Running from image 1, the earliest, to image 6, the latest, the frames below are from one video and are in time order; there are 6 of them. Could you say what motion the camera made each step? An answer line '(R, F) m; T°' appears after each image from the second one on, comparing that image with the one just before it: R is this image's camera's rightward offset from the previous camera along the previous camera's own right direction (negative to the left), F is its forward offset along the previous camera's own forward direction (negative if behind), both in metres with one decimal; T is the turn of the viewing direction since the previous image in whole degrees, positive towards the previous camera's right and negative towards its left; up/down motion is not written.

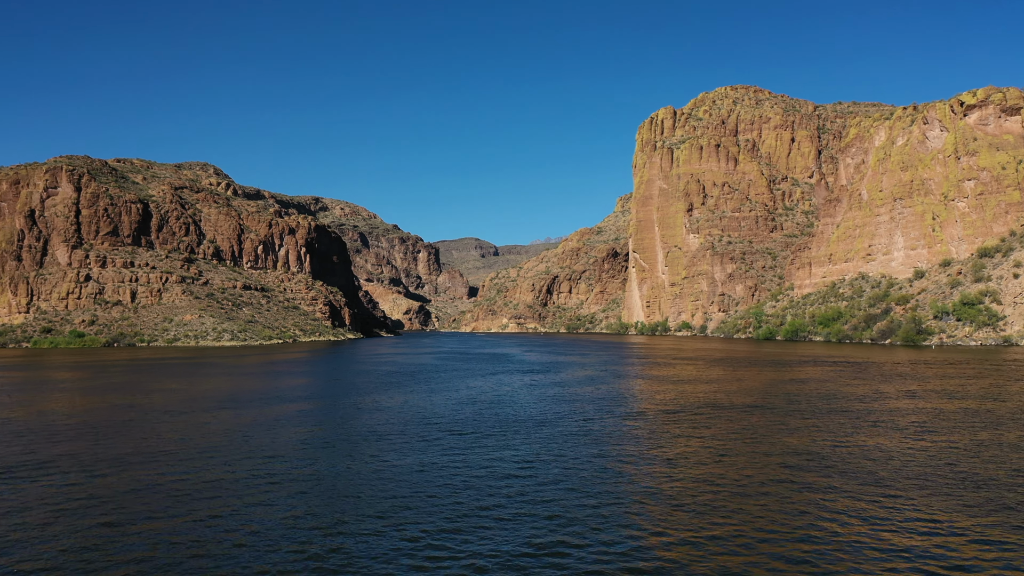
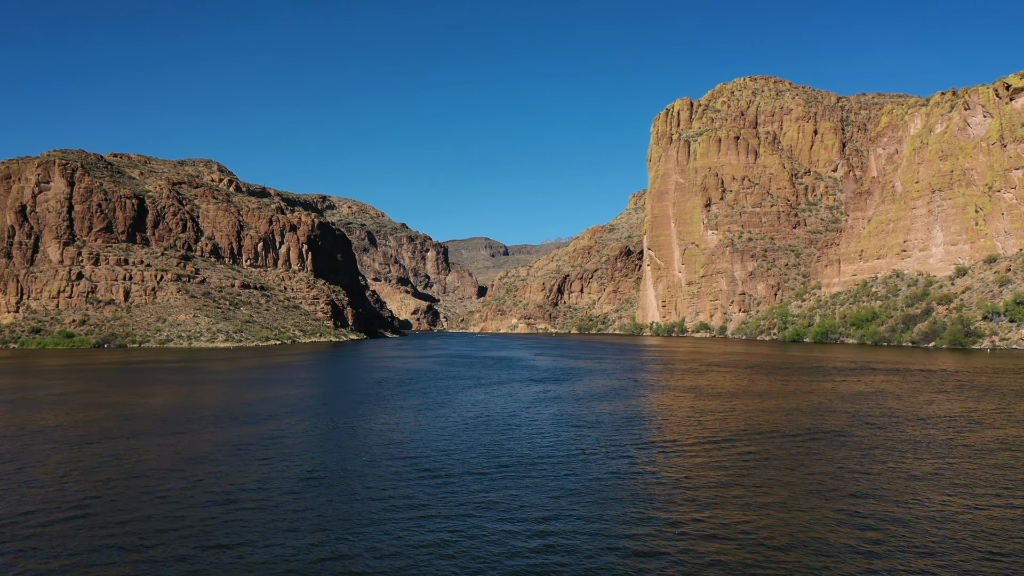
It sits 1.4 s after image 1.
(+0.2, +3.5) m; -1°
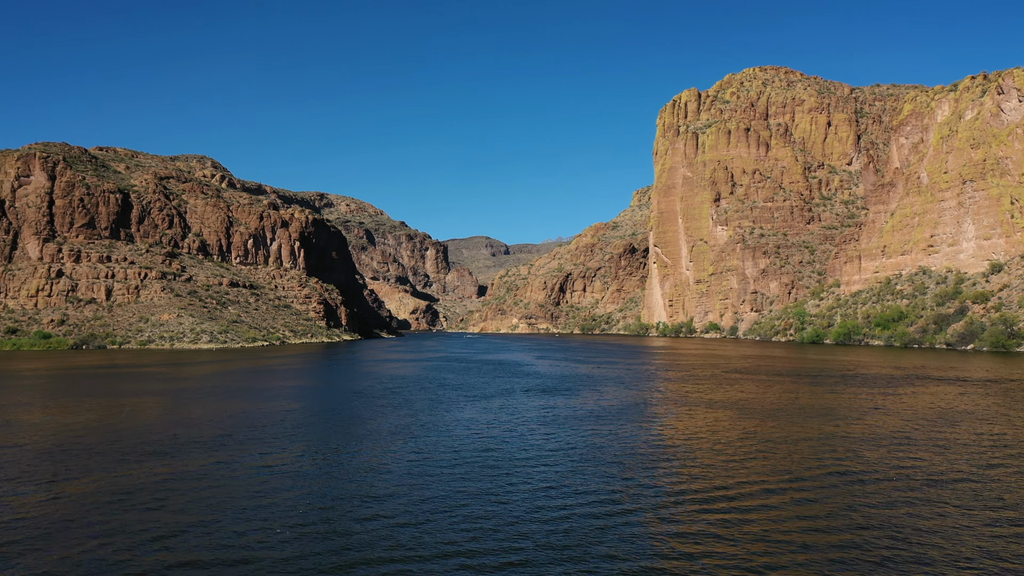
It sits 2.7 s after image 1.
(+0.1, +3.3) m; 0°
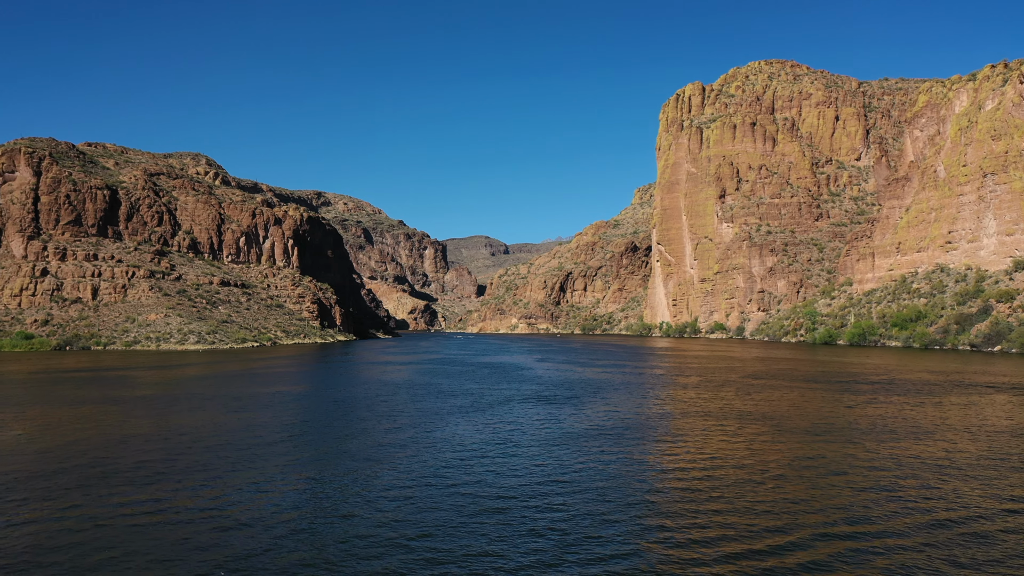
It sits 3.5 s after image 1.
(0.0, +2.1) m; 0°
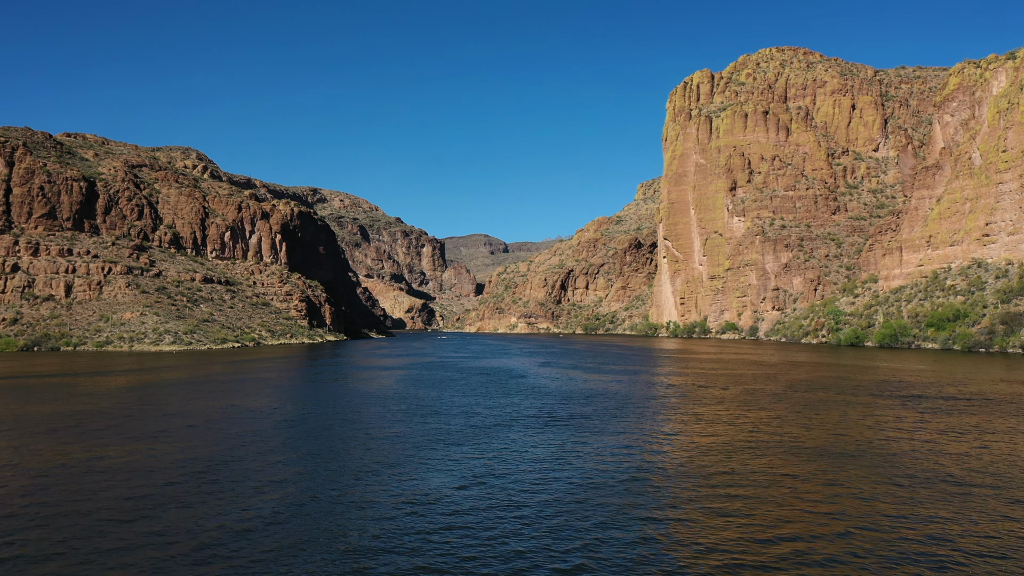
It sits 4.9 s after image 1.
(0.0, +3.8) m; 0°
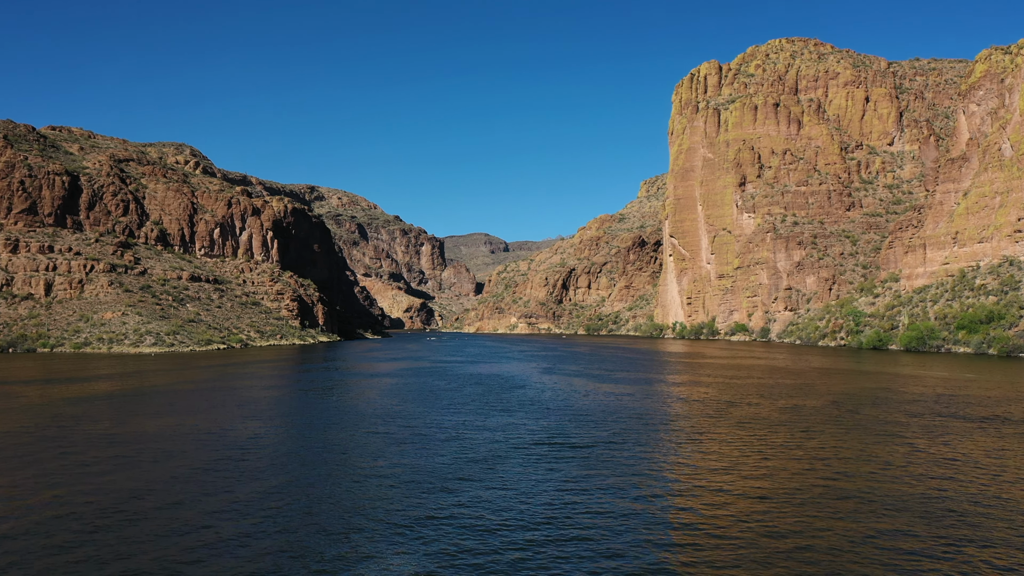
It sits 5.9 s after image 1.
(0.0, +2.8) m; 0°
